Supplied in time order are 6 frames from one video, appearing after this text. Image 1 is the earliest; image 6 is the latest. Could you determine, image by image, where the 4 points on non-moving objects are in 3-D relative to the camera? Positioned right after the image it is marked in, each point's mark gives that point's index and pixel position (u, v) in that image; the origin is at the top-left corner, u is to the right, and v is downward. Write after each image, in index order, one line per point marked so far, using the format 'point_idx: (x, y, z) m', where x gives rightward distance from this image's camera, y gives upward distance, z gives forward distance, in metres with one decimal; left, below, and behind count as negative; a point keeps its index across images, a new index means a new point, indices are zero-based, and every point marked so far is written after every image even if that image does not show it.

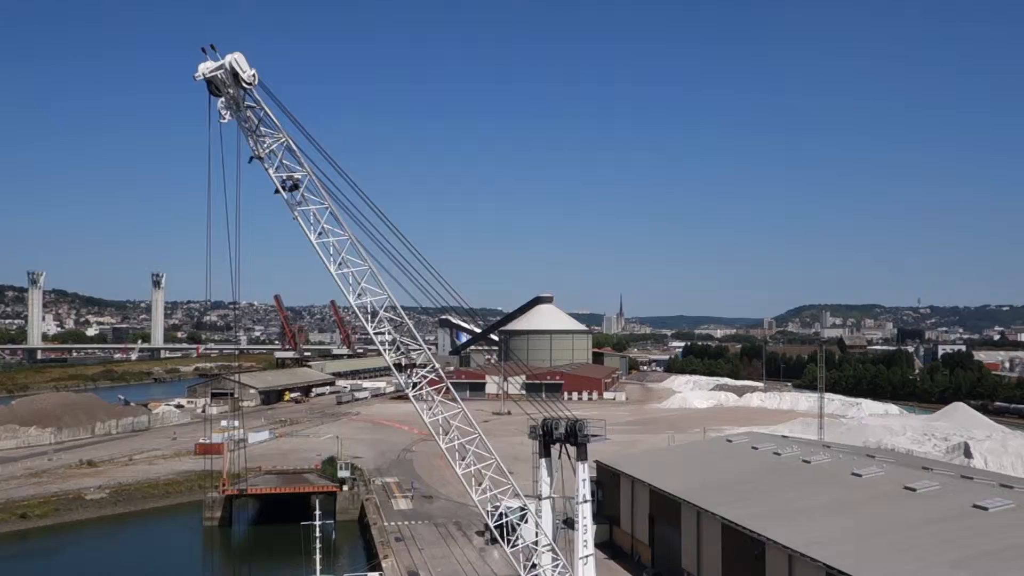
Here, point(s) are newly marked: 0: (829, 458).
0: (+5.2, -2.8, +13.0) m
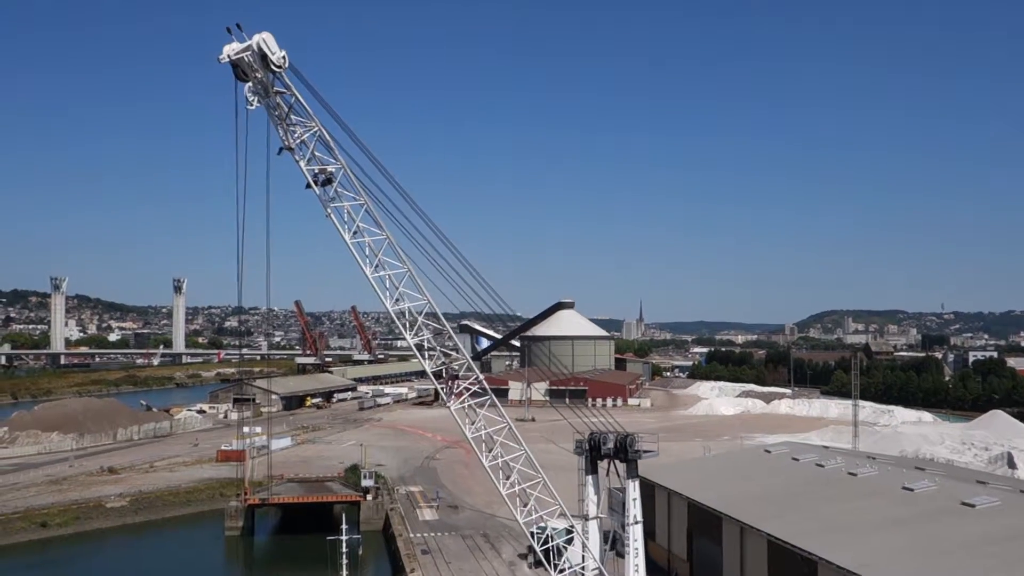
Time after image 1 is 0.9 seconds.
0: (+5.7, -2.9, +12.4) m
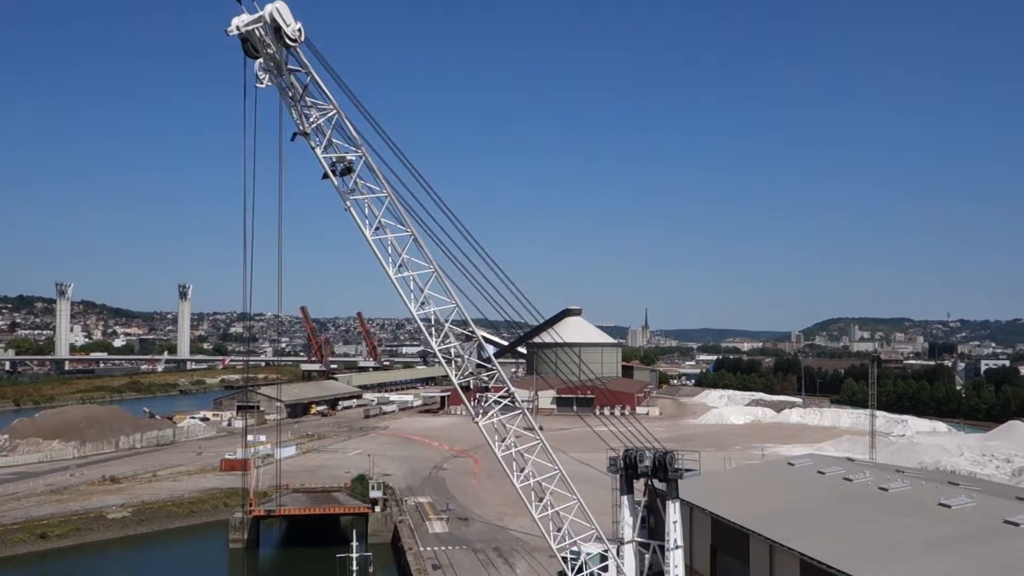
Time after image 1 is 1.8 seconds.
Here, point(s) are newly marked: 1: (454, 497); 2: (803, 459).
0: (+6.0, -3.0, +11.8) m
1: (-1.4, -5.2, +19.5) m
2: (+5.3, -3.1, +14.5) m
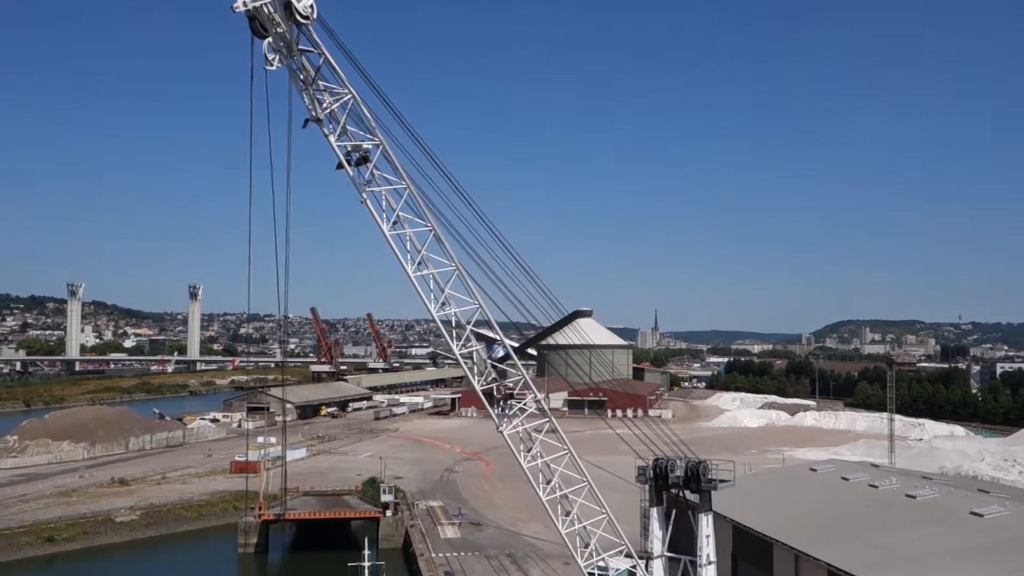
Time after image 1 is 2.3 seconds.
0: (+6.2, -3.0, +11.5) m
1: (-1.1, -5.2, +19.2) m
2: (+5.6, -3.2, +14.1) m
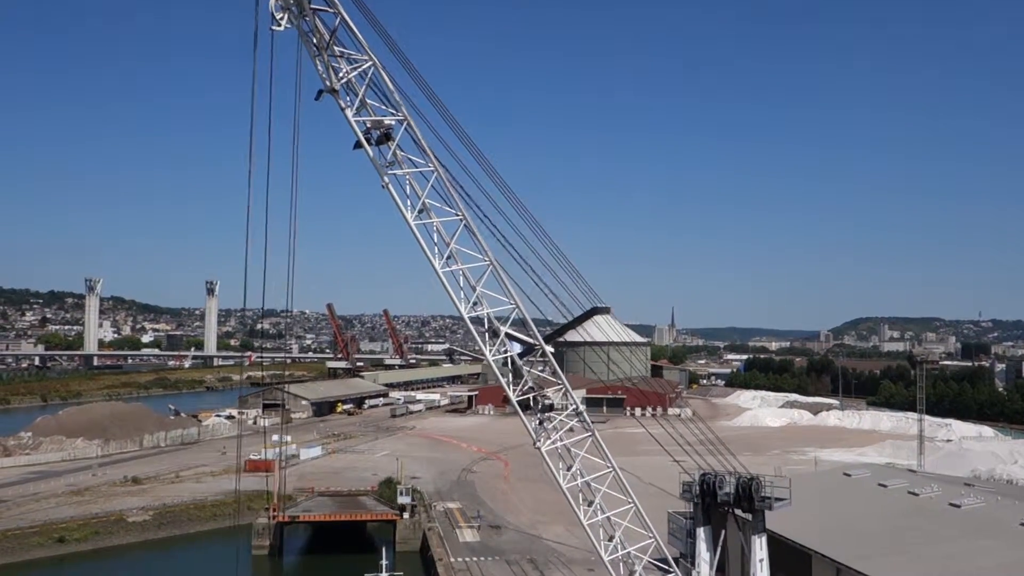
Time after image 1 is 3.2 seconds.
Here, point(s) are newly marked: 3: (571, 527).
0: (+6.5, -2.9, +10.9) m
1: (-0.7, -5.1, +18.8) m
2: (+6.0, -3.1, +13.5) m
3: (+1.2, -5.0, +16.4) m
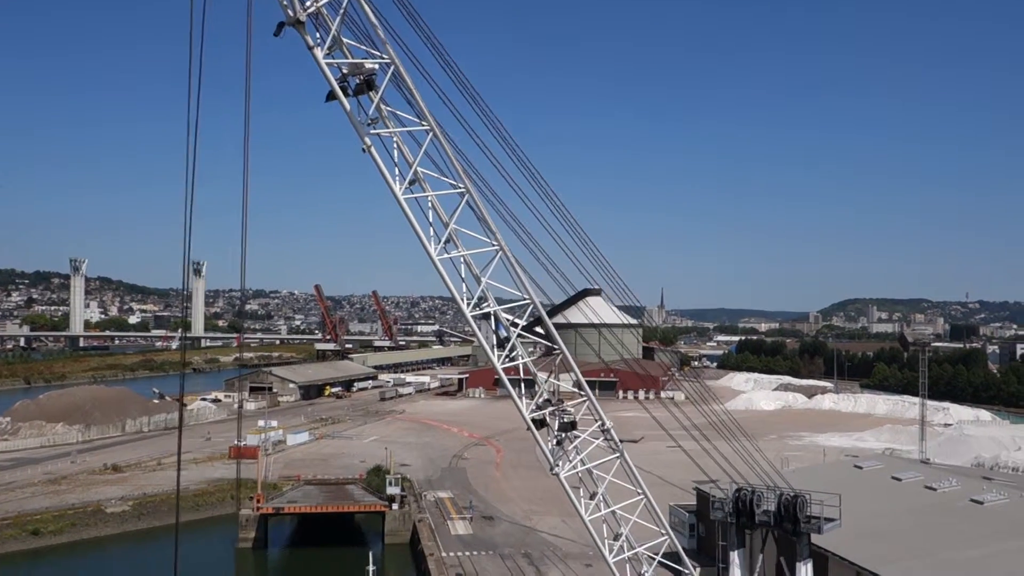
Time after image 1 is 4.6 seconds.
0: (+6.4, -2.7, +10.3) m
1: (-0.8, -4.7, +18.2) m
2: (+5.9, -2.8, +13.0) m
3: (+1.1, -4.6, +15.8) m
